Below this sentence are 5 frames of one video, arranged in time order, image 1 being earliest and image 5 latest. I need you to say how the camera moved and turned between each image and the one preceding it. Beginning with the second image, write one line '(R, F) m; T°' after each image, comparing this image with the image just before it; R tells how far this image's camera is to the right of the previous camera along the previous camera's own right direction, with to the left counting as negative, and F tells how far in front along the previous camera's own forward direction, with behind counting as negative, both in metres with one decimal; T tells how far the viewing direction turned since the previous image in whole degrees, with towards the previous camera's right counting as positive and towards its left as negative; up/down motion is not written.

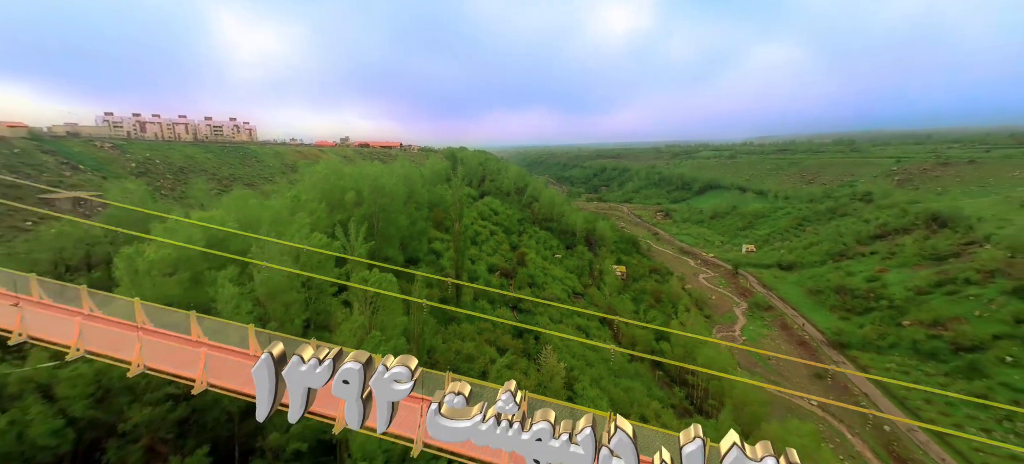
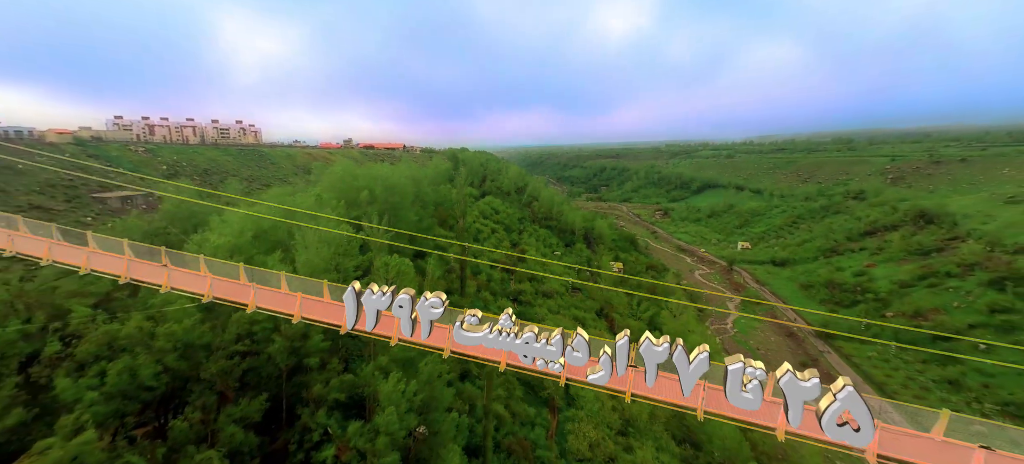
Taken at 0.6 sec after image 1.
(+0.1, -2.3) m; 0°
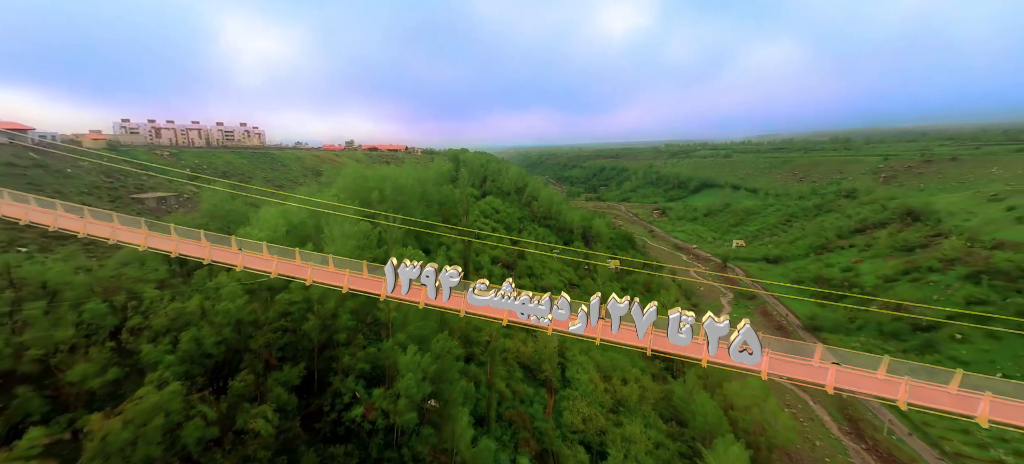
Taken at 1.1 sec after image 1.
(0.0, -2.1) m; 0°
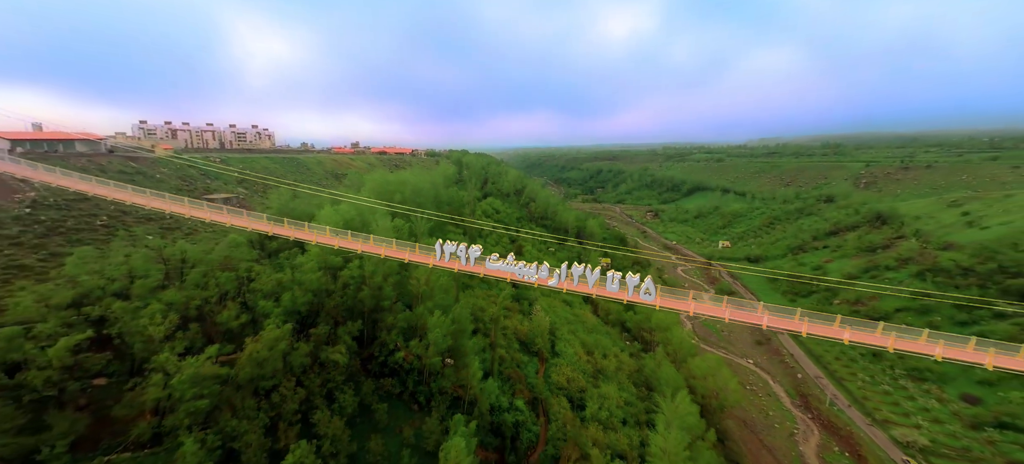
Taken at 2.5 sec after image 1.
(-0.1, -5.4) m; 0°
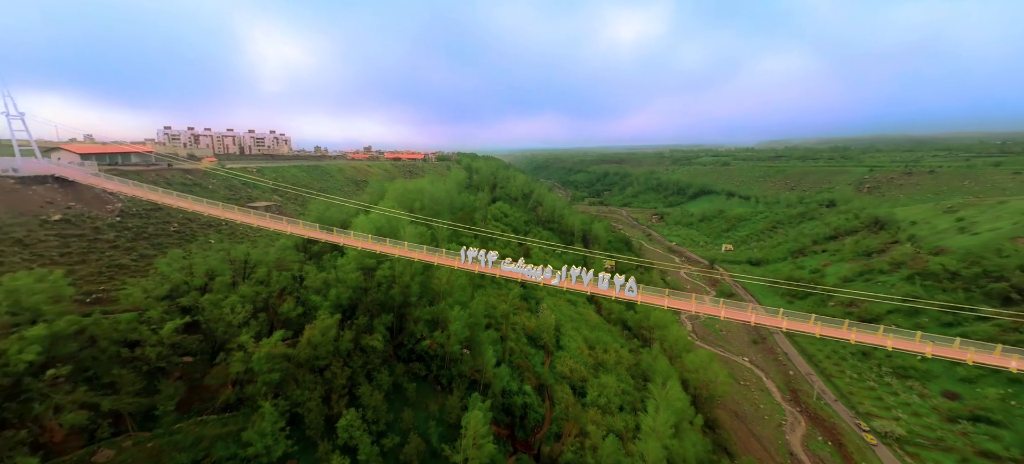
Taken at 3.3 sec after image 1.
(-0.1, -3.2) m; -1°
